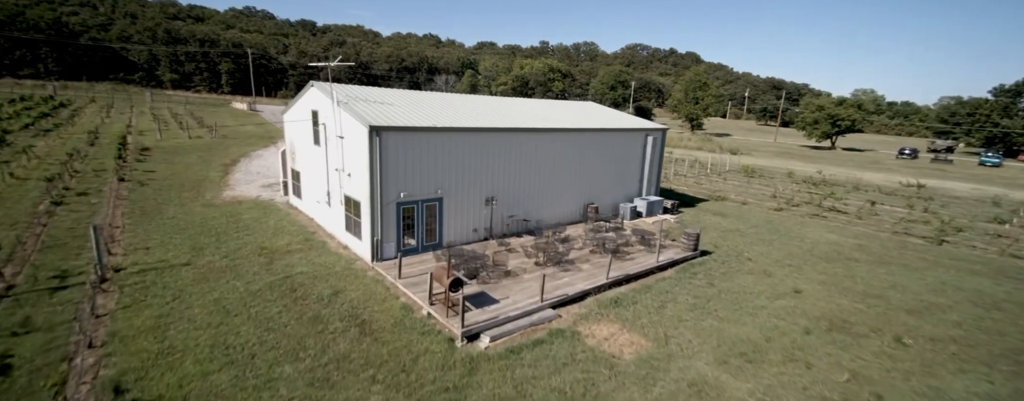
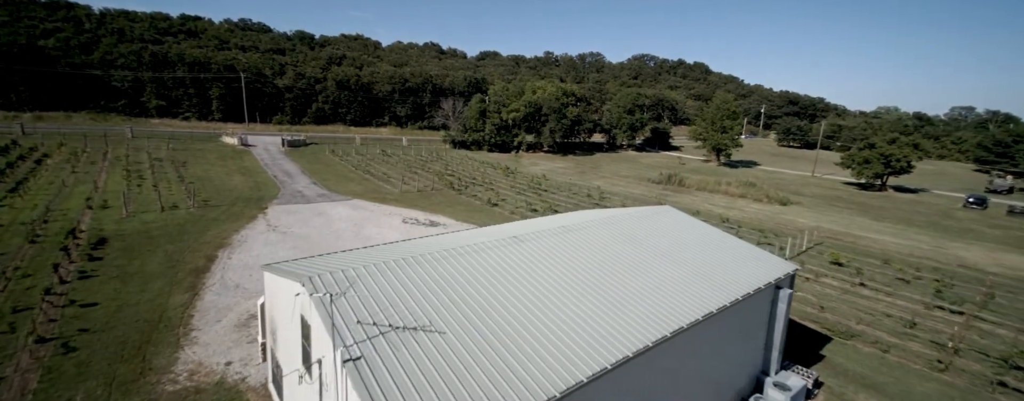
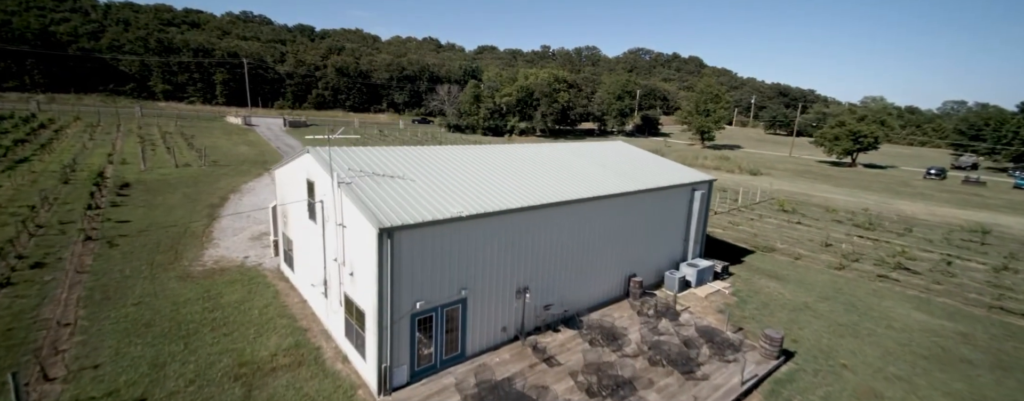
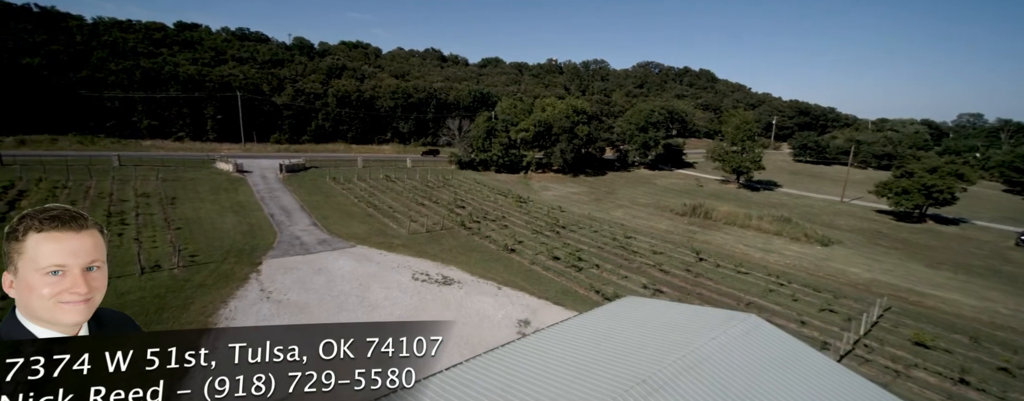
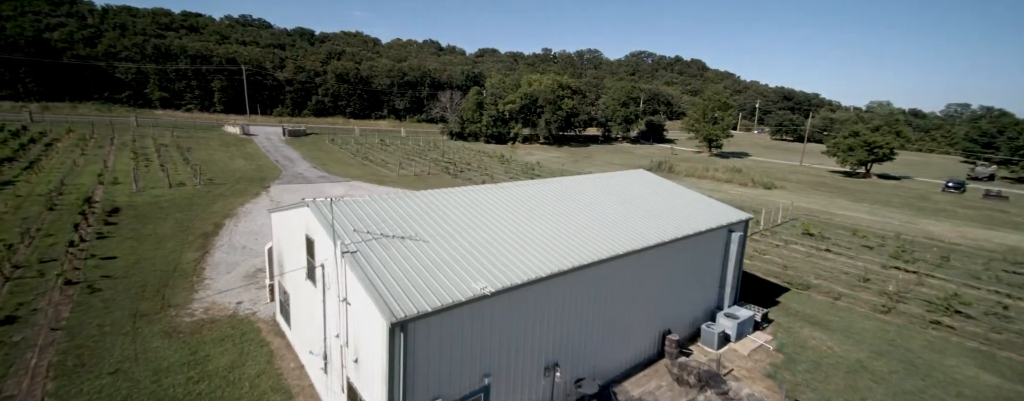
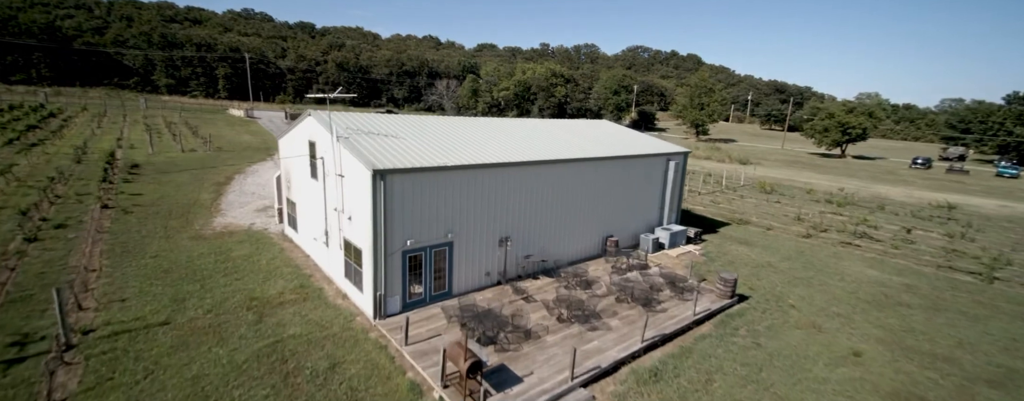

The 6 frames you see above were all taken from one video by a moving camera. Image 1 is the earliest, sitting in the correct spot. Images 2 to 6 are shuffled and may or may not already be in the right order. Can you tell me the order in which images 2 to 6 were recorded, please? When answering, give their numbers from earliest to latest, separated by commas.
6, 3, 5, 2, 4
